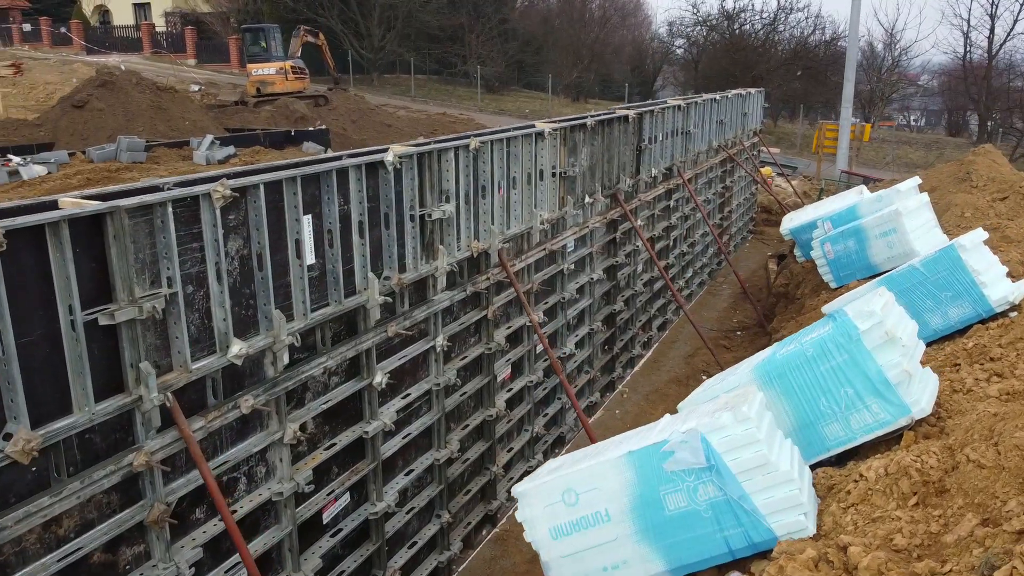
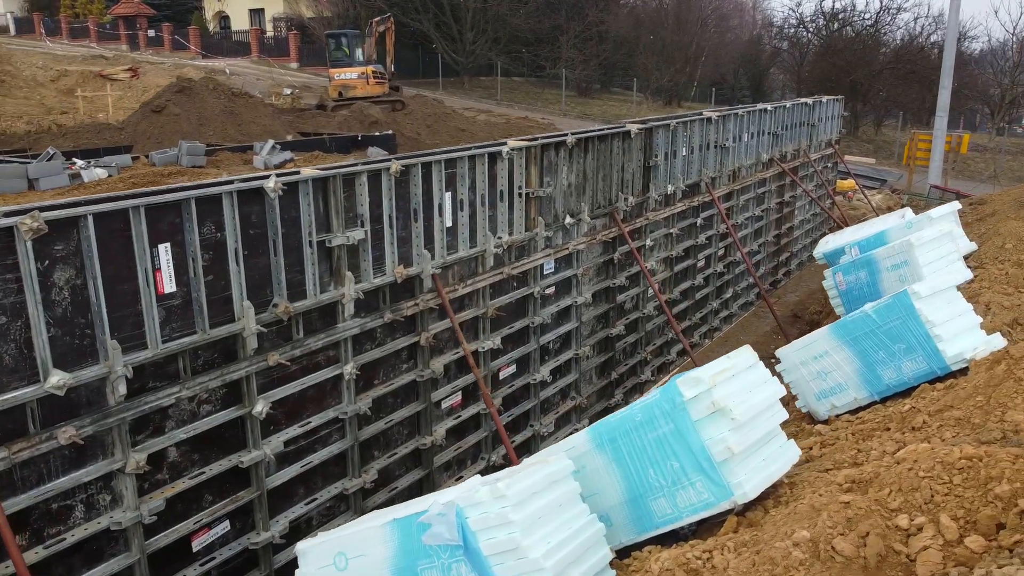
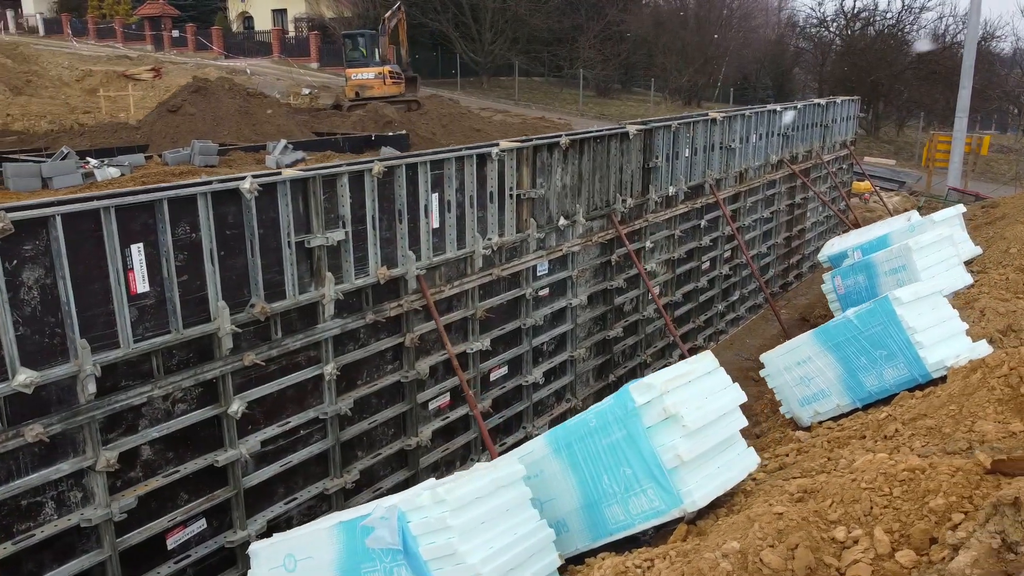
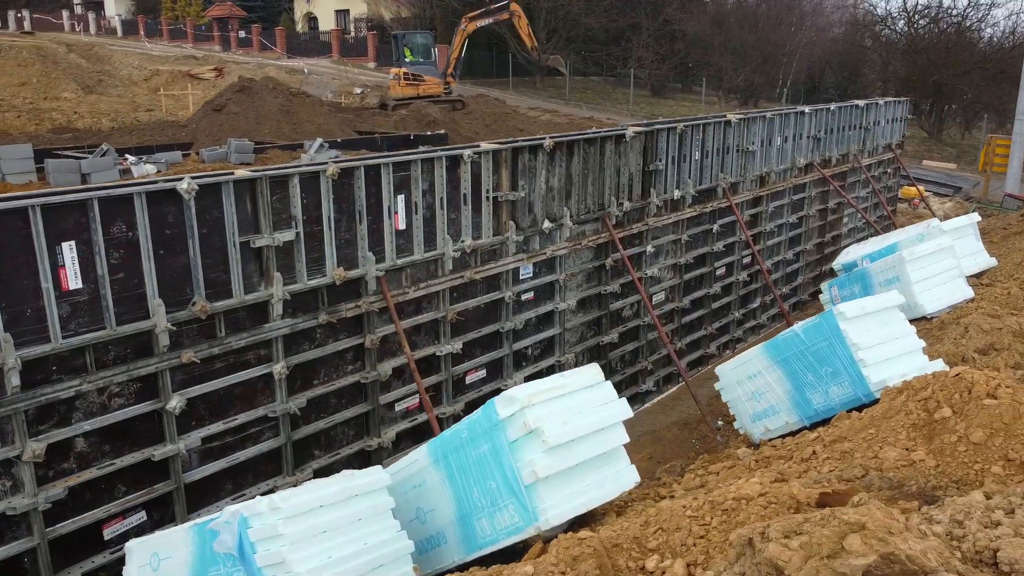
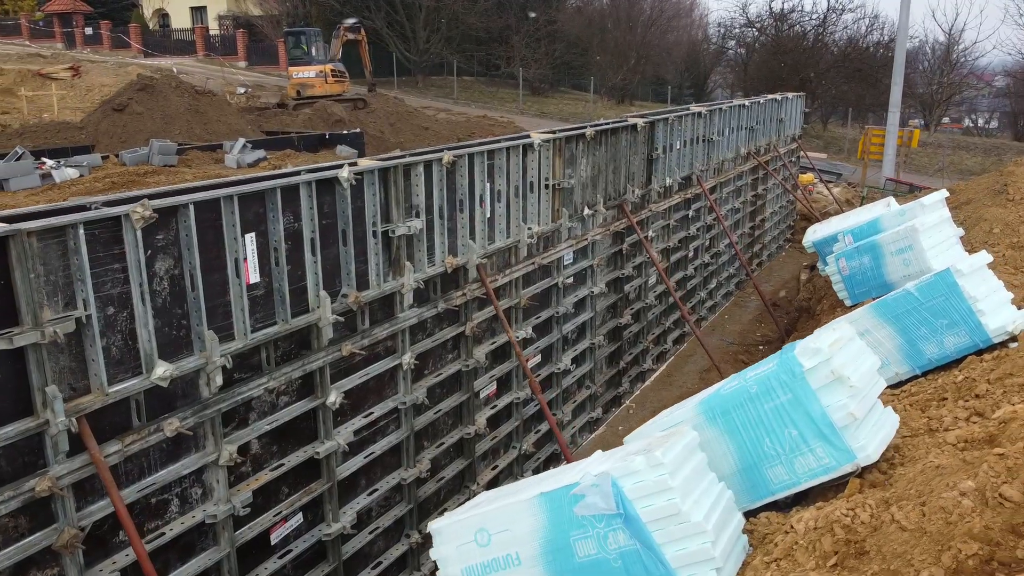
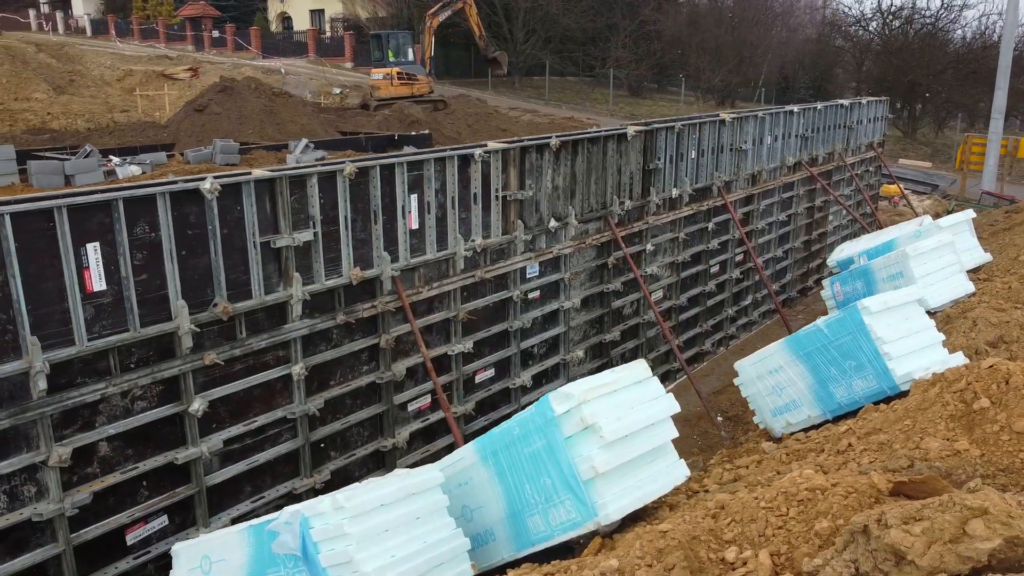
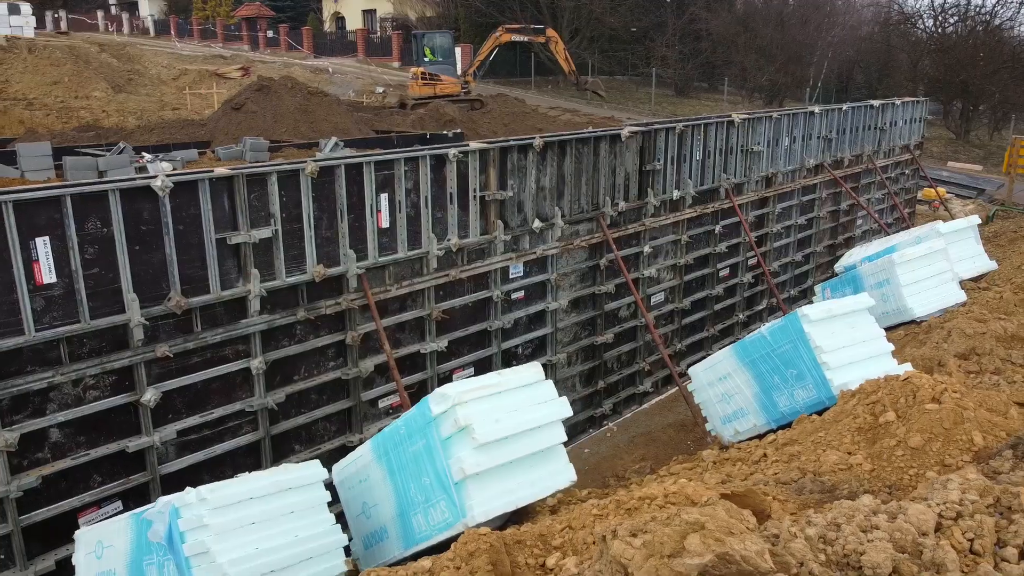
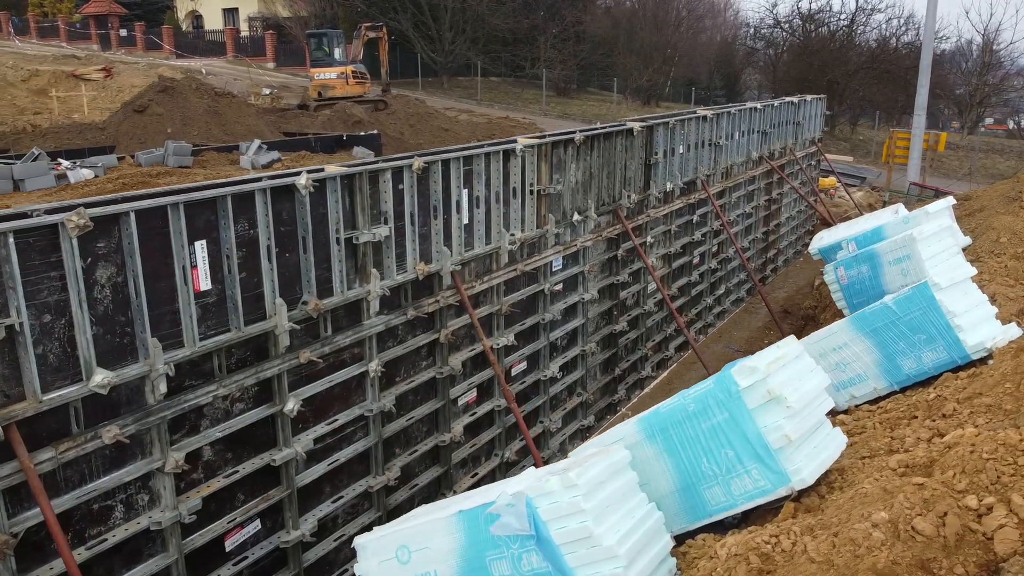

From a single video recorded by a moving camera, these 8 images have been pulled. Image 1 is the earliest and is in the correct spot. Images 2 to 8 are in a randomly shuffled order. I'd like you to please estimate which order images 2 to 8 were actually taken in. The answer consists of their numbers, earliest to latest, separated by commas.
5, 8, 2, 3, 6, 4, 7
